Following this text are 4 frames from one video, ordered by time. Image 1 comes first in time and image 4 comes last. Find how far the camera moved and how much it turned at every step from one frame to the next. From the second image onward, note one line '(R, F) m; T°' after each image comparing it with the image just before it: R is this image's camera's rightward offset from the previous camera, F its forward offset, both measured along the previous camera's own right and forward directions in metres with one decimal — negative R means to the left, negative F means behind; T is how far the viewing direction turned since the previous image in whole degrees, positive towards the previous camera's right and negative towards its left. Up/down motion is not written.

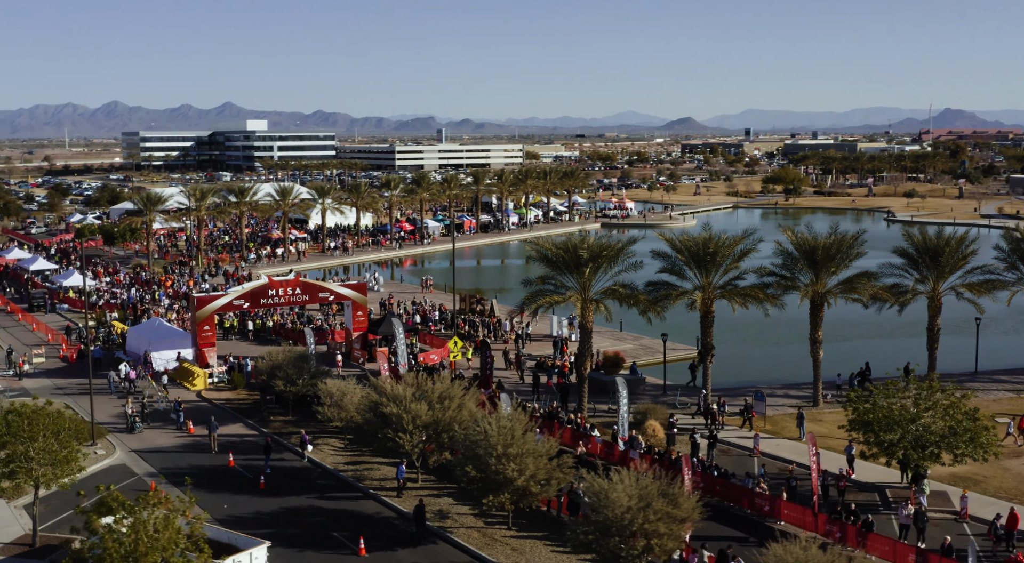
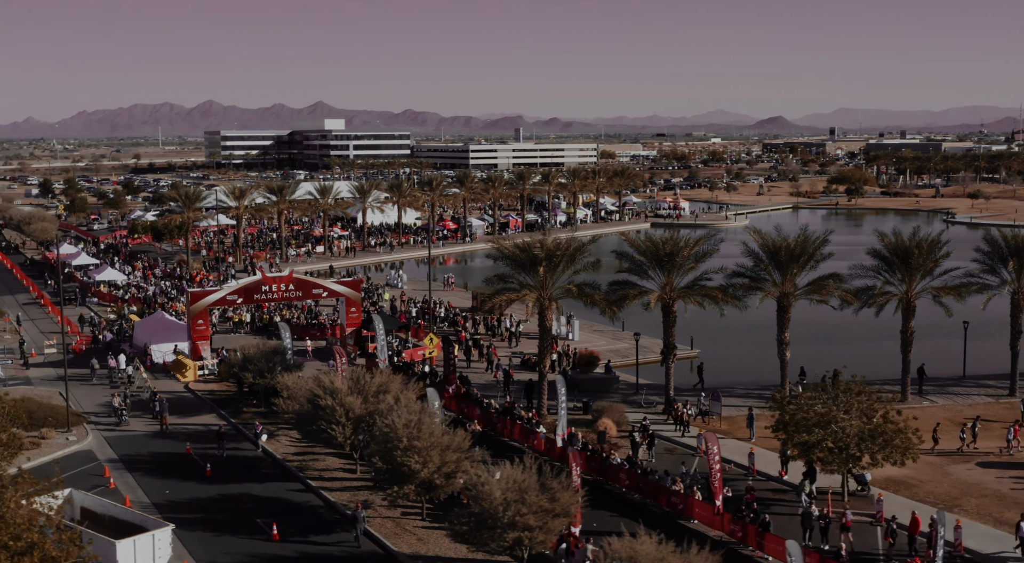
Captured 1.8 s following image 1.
(+3.8, -0.4) m; -4°
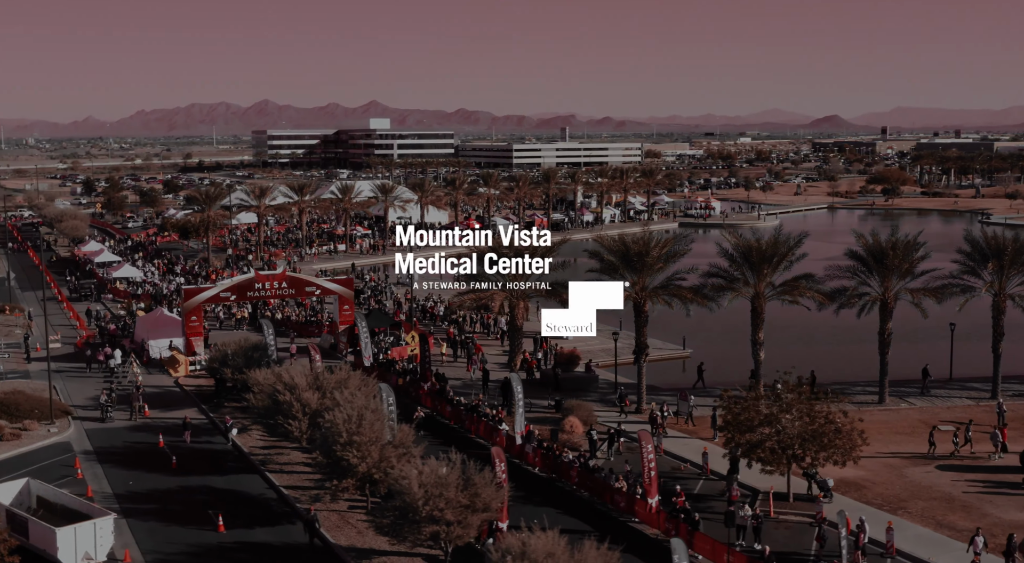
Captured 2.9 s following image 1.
(+2.4, -0.3) m; -2°
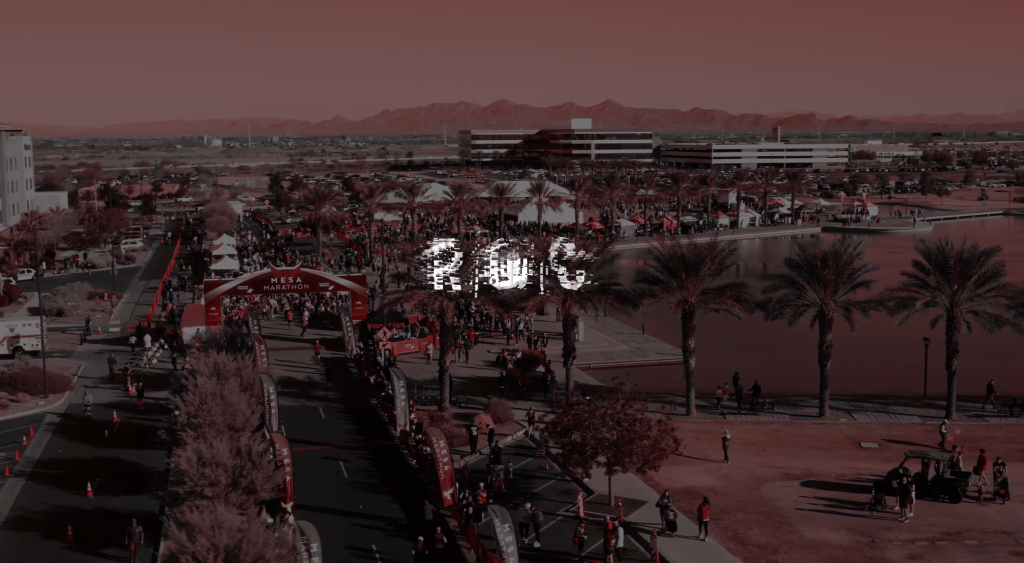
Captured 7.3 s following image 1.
(+9.4, -0.5) m; -11°
